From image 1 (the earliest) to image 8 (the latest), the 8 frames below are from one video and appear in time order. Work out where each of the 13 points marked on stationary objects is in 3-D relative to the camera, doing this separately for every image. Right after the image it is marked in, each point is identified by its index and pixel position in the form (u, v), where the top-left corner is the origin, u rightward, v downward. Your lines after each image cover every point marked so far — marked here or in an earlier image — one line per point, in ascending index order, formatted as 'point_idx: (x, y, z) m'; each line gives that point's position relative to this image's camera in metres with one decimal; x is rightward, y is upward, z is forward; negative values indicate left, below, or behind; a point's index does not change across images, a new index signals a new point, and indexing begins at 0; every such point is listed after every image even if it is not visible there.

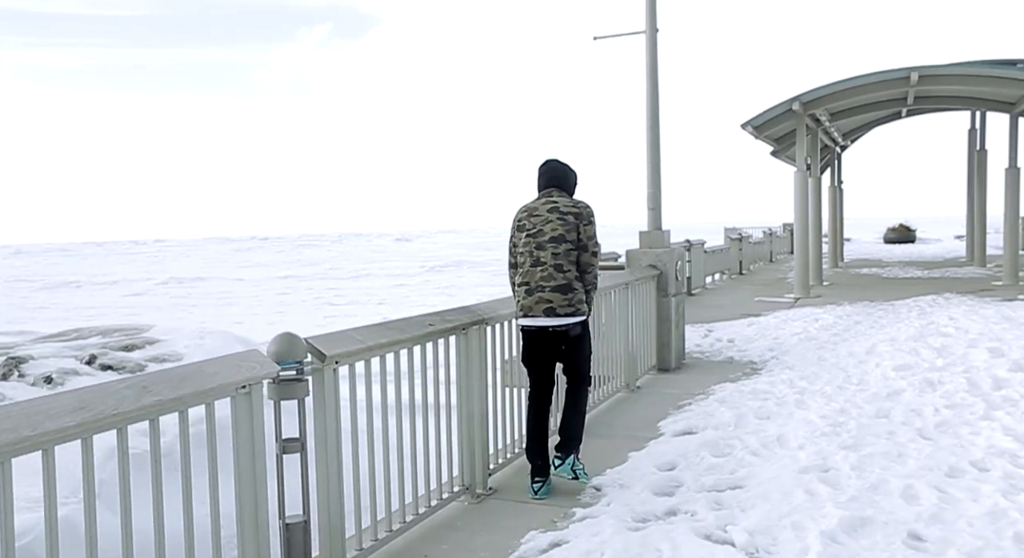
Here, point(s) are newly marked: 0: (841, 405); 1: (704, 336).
0: (+2.5, -1.0, +6.3) m
1: (+2.4, -0.7, +10.3) m
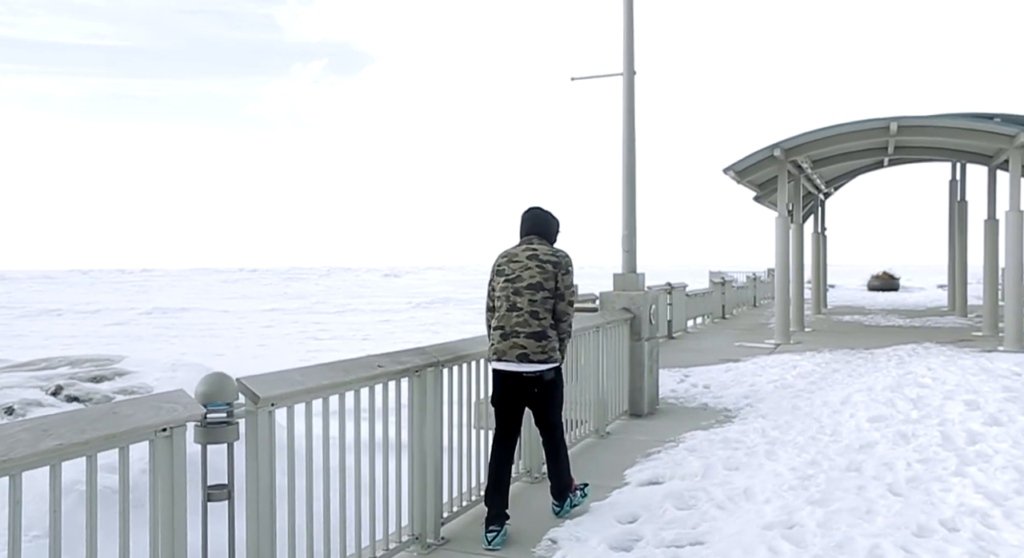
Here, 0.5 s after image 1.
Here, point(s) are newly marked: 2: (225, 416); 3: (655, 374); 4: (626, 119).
0: (+2.2, -1.3, +6.1) m
1: (+2.0, -1.3, +10.1) m
2: (-1.1, -0.5, +3.1) m
3: (+1.5, -1.0, +8.6) m
4: (+1.2, +1.7, +8.6) m
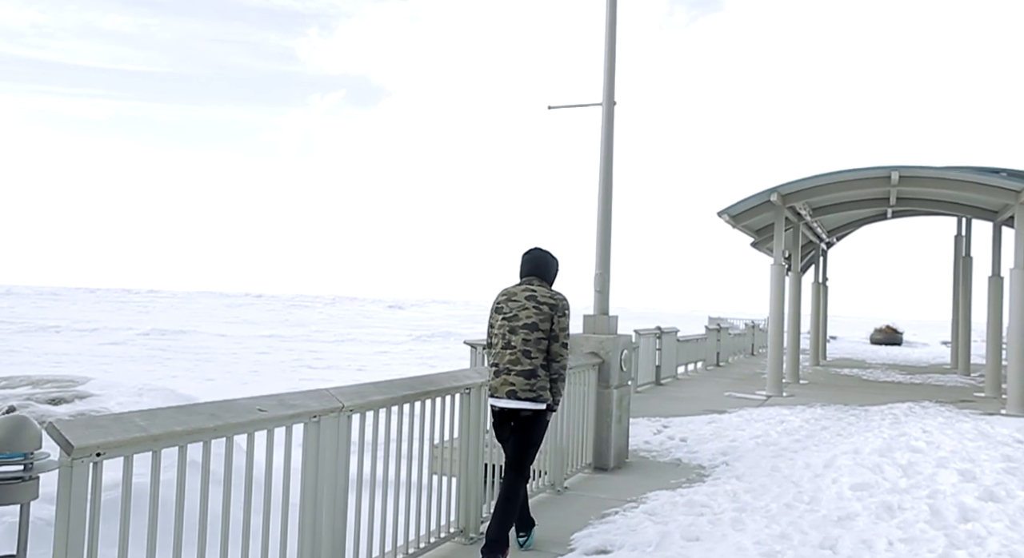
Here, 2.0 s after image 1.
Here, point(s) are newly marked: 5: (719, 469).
0: (+1.8, -1.7, +5.5) m
1: (+1.6, -1.8, +9.5) m
2: (-1.5, -0.6, +2.5) m
3: (+1.1, -1.4, +7.9) m
4: (+0.9, +1.3, +8.1) m
5: (+1.9, -1.8, +7.7) m
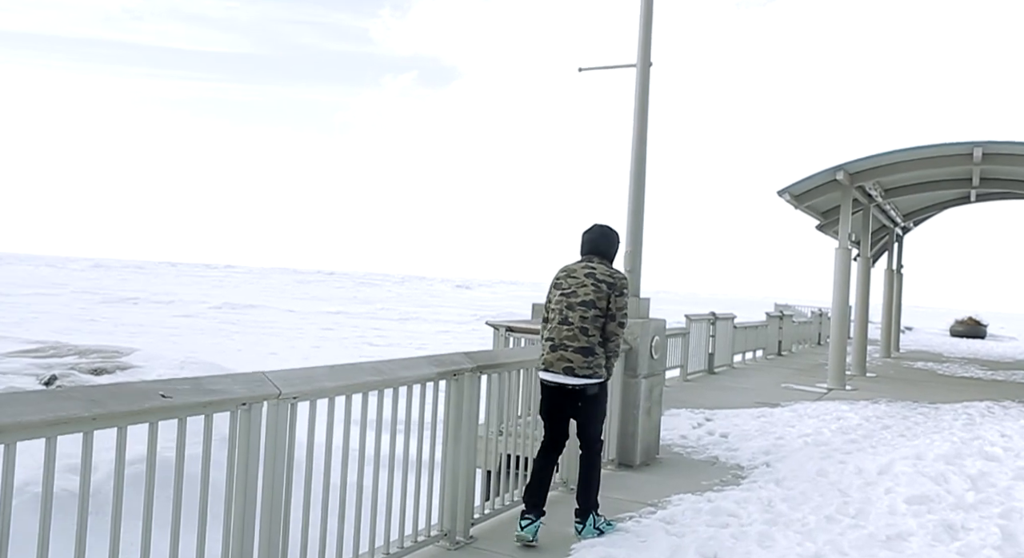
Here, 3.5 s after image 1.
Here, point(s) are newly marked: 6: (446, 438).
0: (+1.7, -1.5, +4.7) m
1: (+1.9, -1.6, +8.7) m
2: (-1.7, -0.4, +2.0) m
3: (+1.3, -1.2, +7.2) m
4: (+1.1, +1.4, +7.3) m
5: (+2.1, -1.6, +6.9) m
6: (-0.4, -0.9, +4.6) m
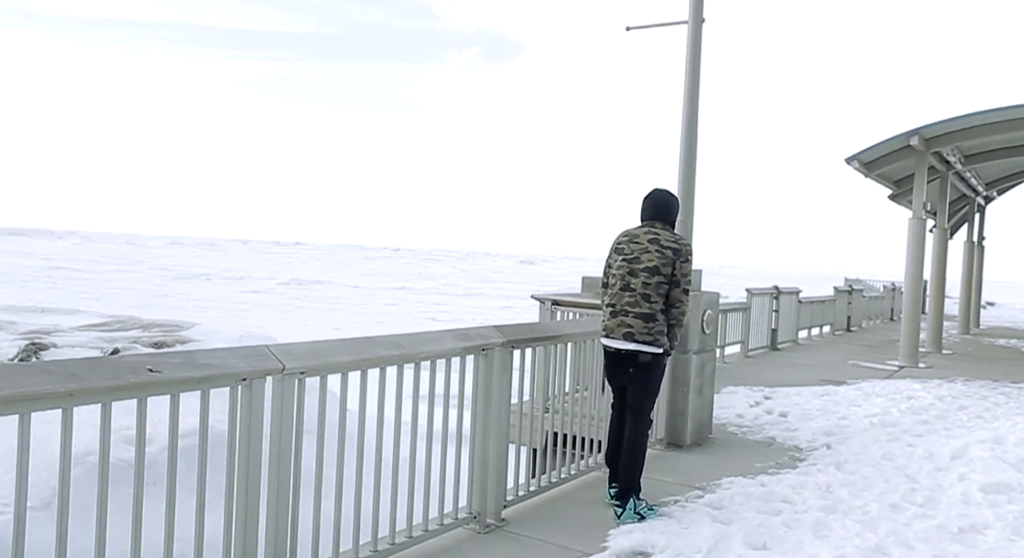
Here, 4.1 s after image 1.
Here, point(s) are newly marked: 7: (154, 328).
0: (+1.9, -1.4, +4.3) m
1: (+2.4, -1.3, +8.3) m
2: (-1.8, -0.4, +1.8) m
3: (+1.6, -1.0, +6.9) m
4: (+1.5, +1.7, +6.9) m
5: (+2.4, -1.4, +6.5) m
6: (-0.2, -0.7, +4.4) m
7: (-7.1, -1.0, +16.3) m
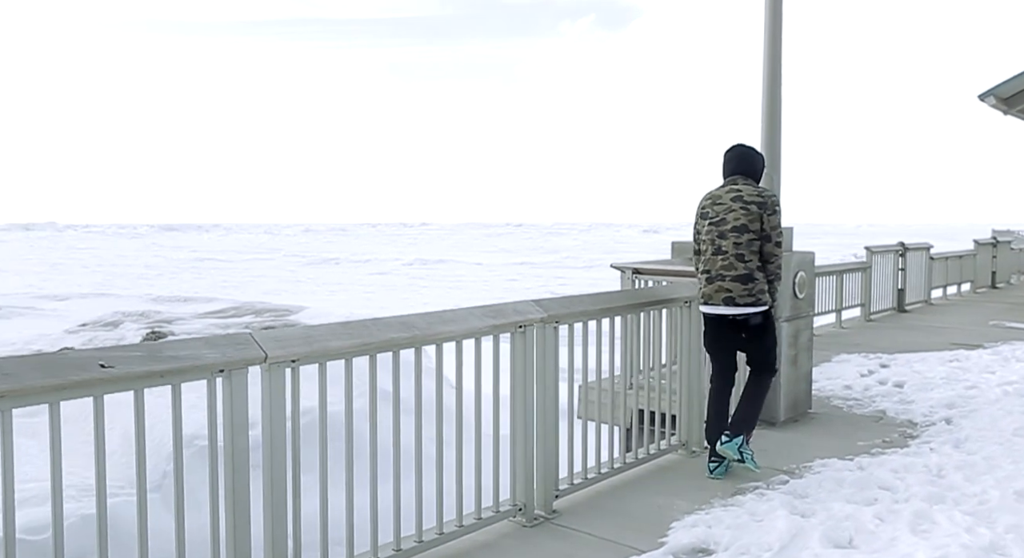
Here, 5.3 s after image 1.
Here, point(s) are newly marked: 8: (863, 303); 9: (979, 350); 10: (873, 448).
0: (+2.1, -1.1, +3.7) m
1: (+3.2, -0.9, +7.5) m
2: (-1.9, -0.4, +1.7) m
3: (+2.2, -0.7, +6.2) m
4: (+1.9, +2.0, +6.1) m
5: (+2.9, -1.0, +5.7) m
6: (0.0, -0.6, +4.0) m
7: (-5.0, -0.7, +16.8) m
8: (+5.2, -0.4, +12.2) m
9: (+5.3, -0.8, +9.4) m
10: (+2.3, -1.1, +5.3) m
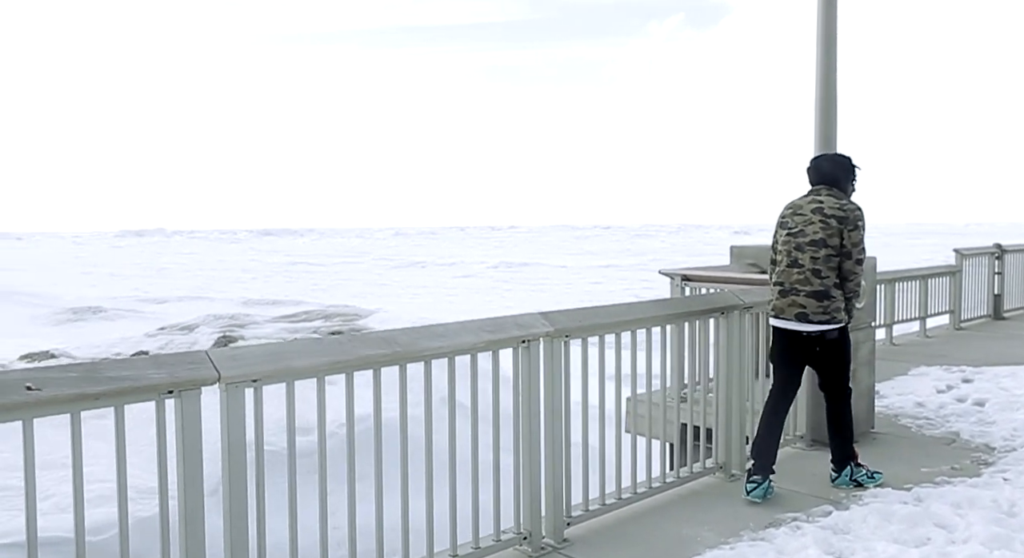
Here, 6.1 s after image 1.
0: (+2.1, -1.2, +3.2) m
1: (+3.6, -0.9, +6.9) m
2: (-2.1, -0.4, +1.7) m
3: (+2.4, -0.7, +5.7) m
4: (+2.2, +1.9, +5.6) m
5: (+3.1, -1.1, +5.1) m
6: (0.0, -0.6, +3.7) m
7: (-3.6, -0.8, +17.0) m
8: (+6.1, -0.4, +11.3) m
9: (+5.9, -0.8, +8.5) m
10: (+2.5, -1.1, +4.8) m
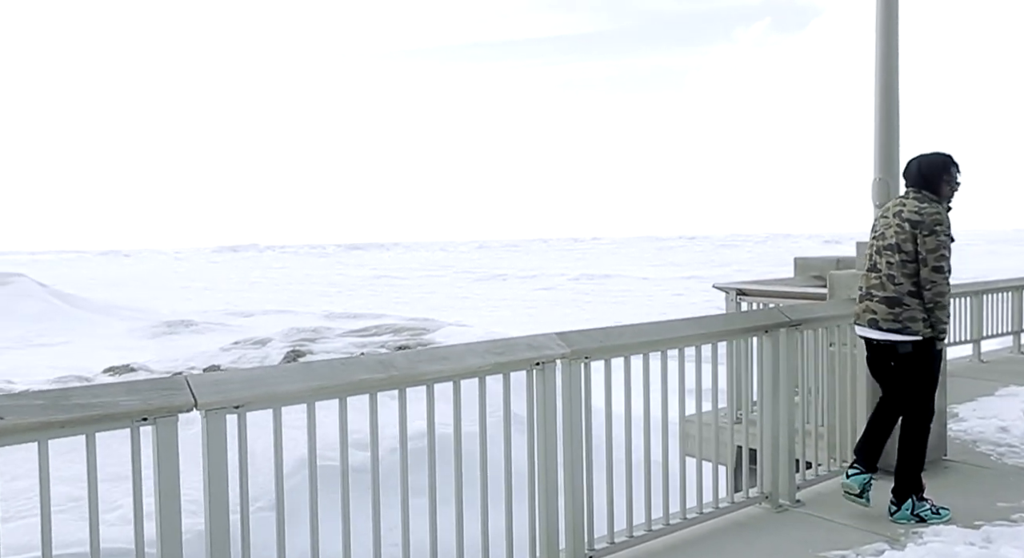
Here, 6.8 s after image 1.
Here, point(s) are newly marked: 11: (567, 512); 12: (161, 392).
0: (+2.1, -1.2, +2.7) m
1: (+3.9, -1.0, +6.3) m
2: (-2.3, -0.5, +1.7) m
3: (+2.7, -0.8, +5.2) m
4: (+2.4, +1.8, +5.2) m
5: (+3.3, -1.2, +4.6) m
6: (+0.1, -0.7, +3.5) m
7: (-2.2, -1.1, +17.1) m
8: (+6.8, -0.6, +10.5) m
9: (+6.4, -1.0, +7.7) m
10: (+2.6, -1.2, +4.3) m
11: (+0.2, -1.1, +3.6) m
12: (-1.1, -0.4, +2.6) m
